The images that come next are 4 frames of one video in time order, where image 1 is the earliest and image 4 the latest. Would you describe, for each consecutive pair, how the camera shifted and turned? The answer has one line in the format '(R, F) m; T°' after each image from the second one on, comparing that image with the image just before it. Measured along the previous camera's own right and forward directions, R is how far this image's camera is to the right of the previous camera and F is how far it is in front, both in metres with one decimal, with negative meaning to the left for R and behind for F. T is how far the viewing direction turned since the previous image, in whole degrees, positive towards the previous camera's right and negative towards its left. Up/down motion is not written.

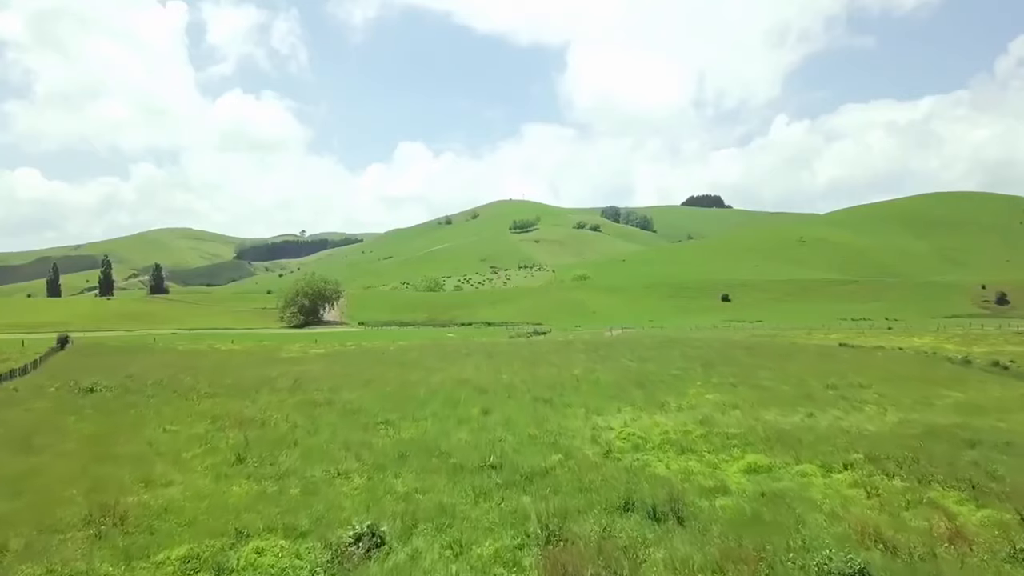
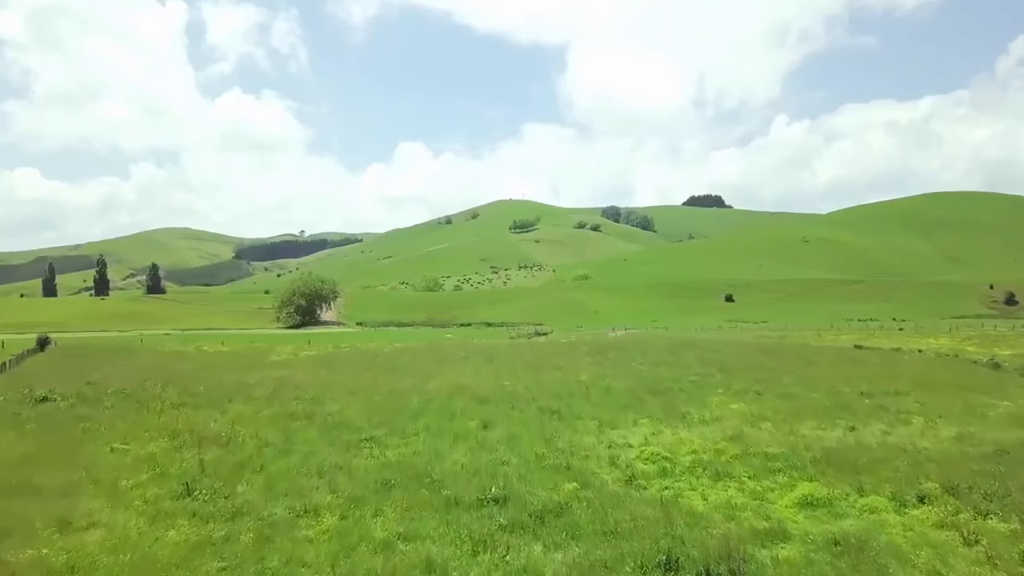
(-0.2, +3.6) m; 0°
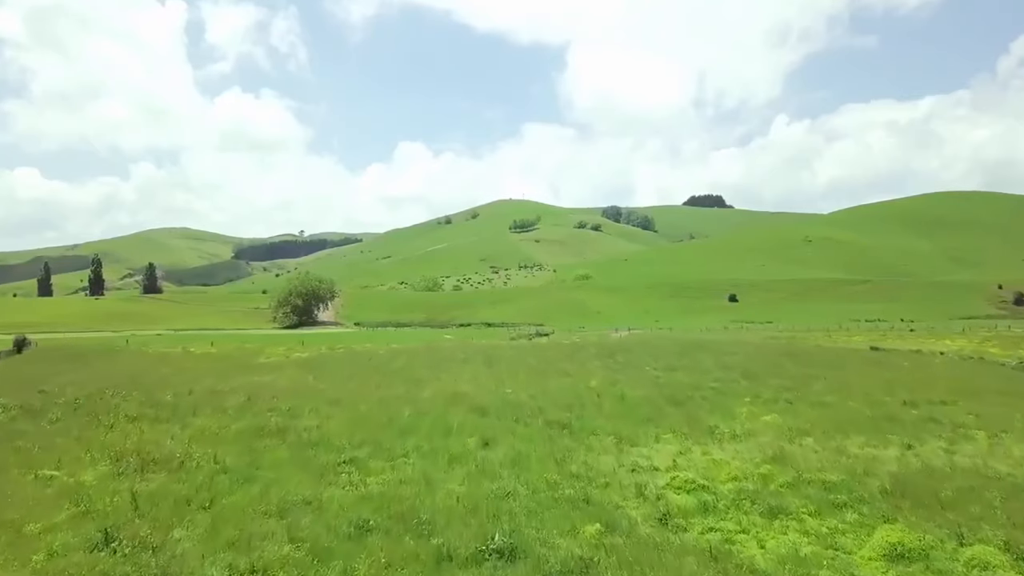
(-0.2, +3.7) m; 0°
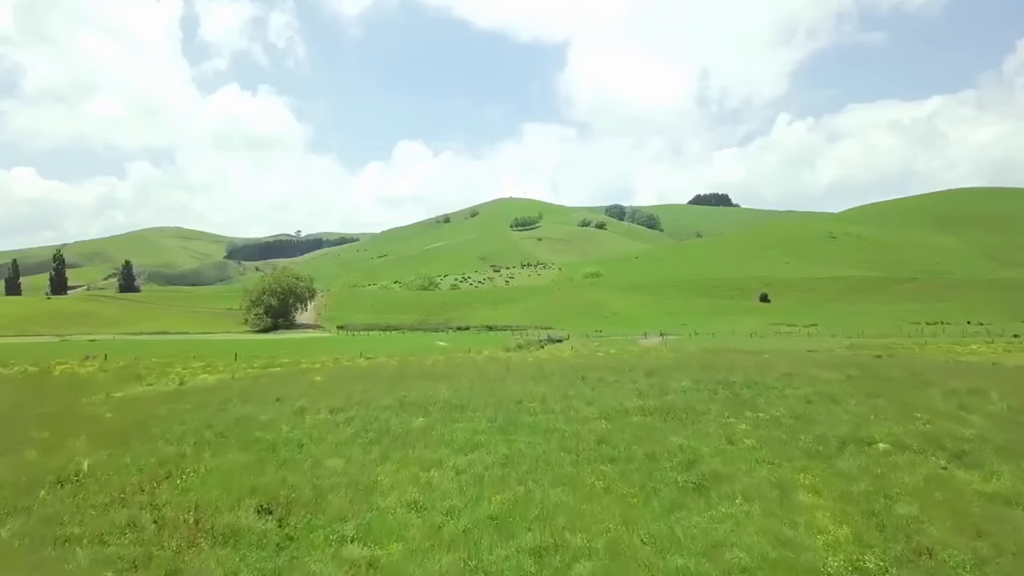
(-1.4, +25.6) m; 0°
